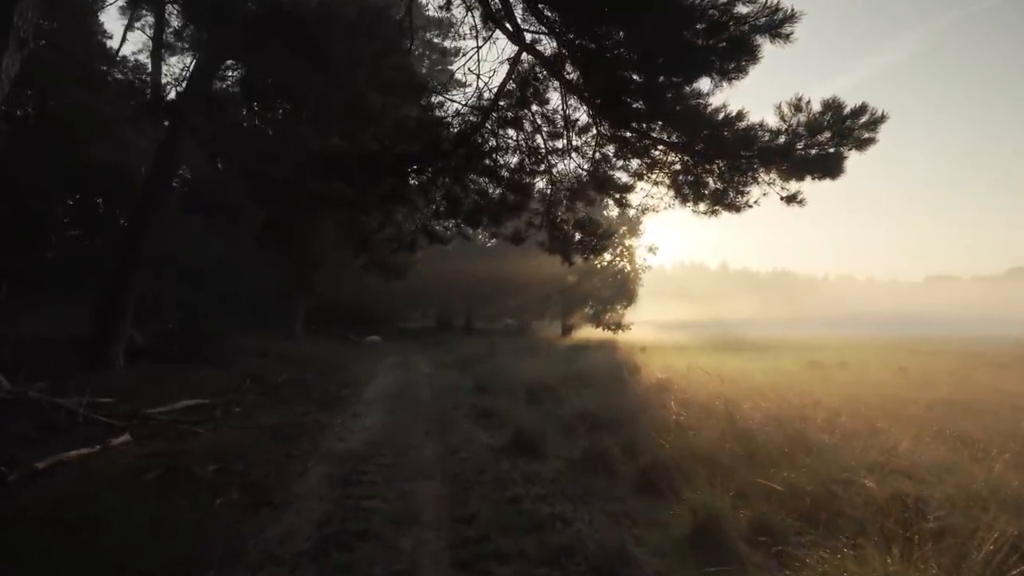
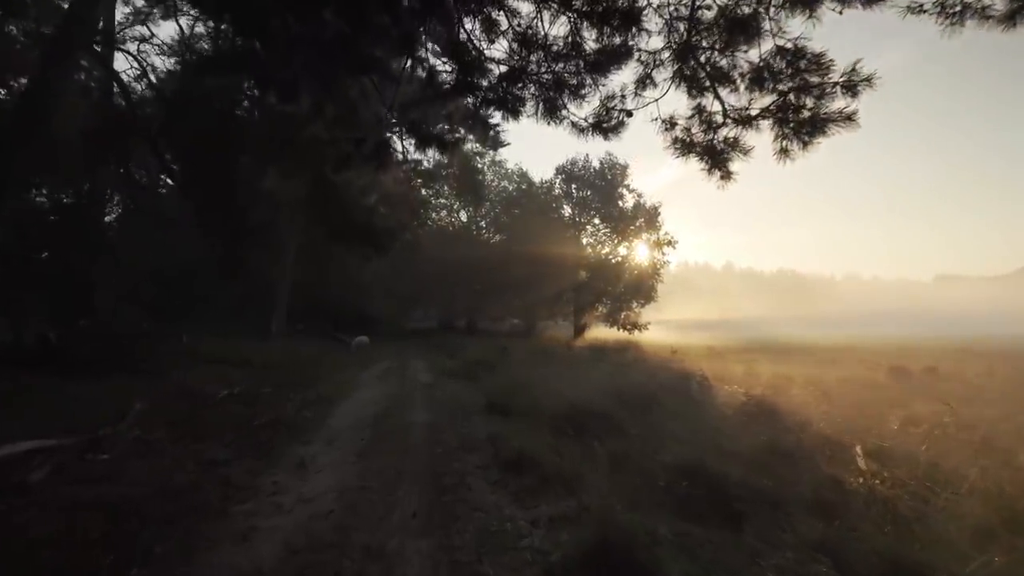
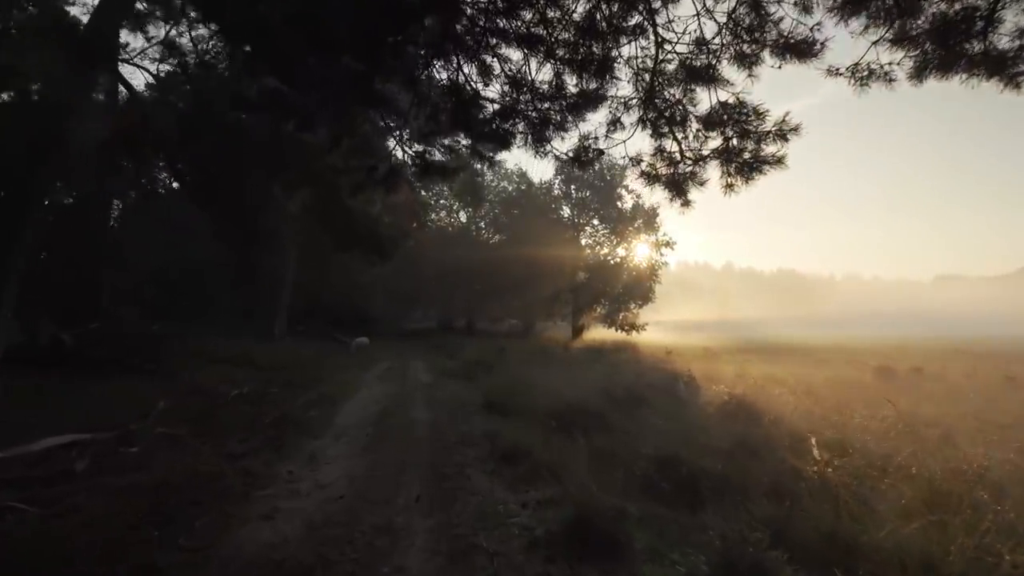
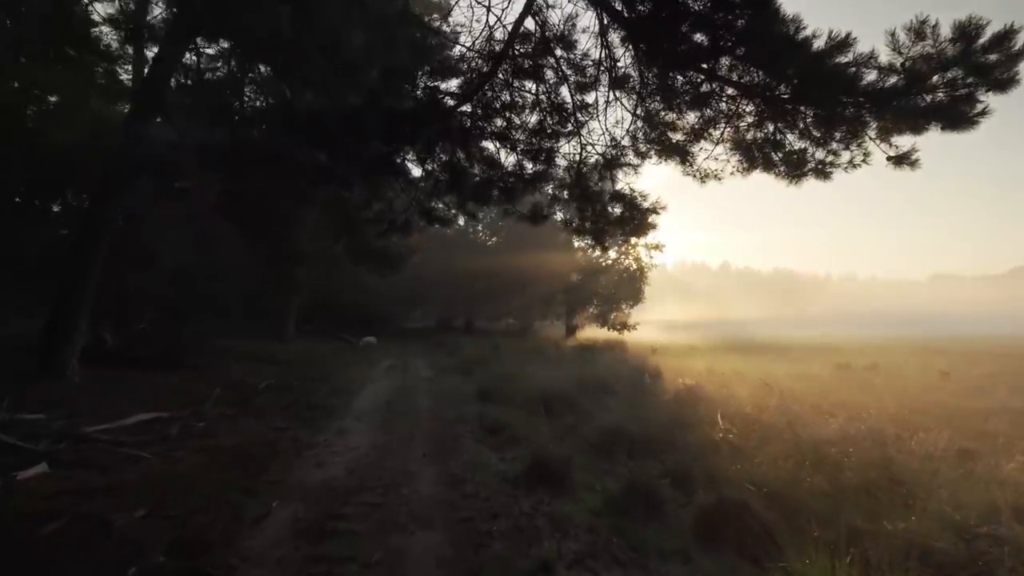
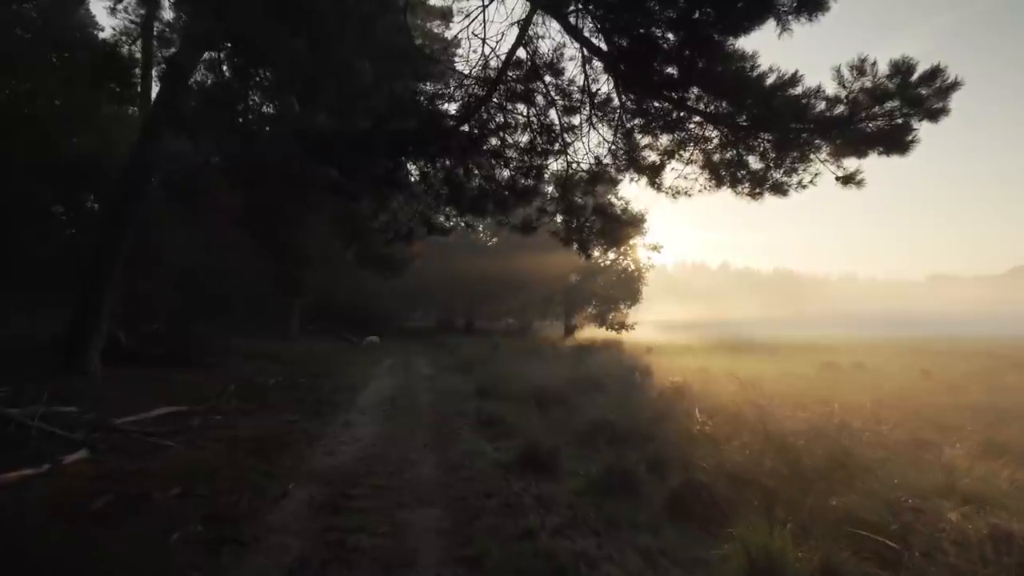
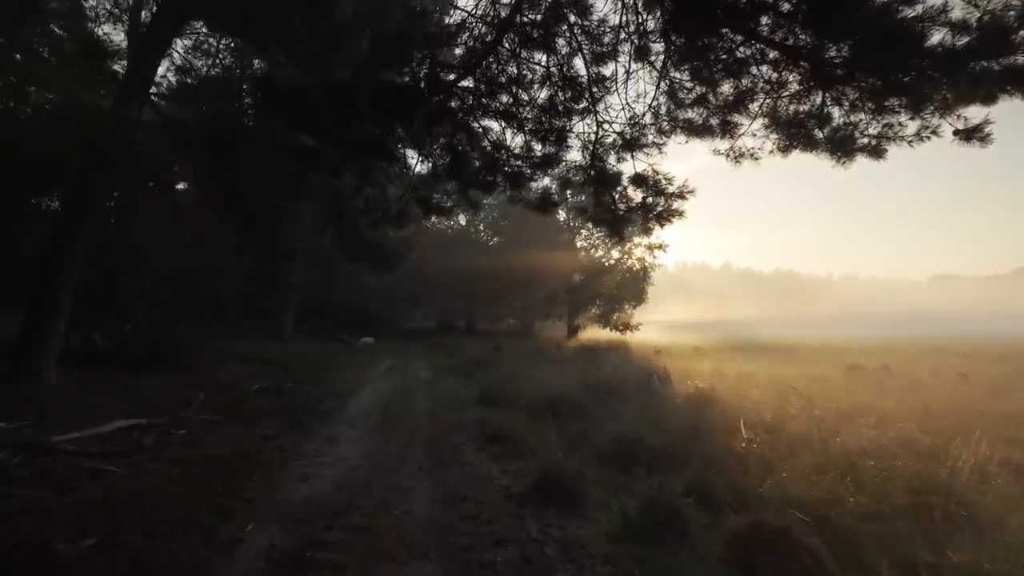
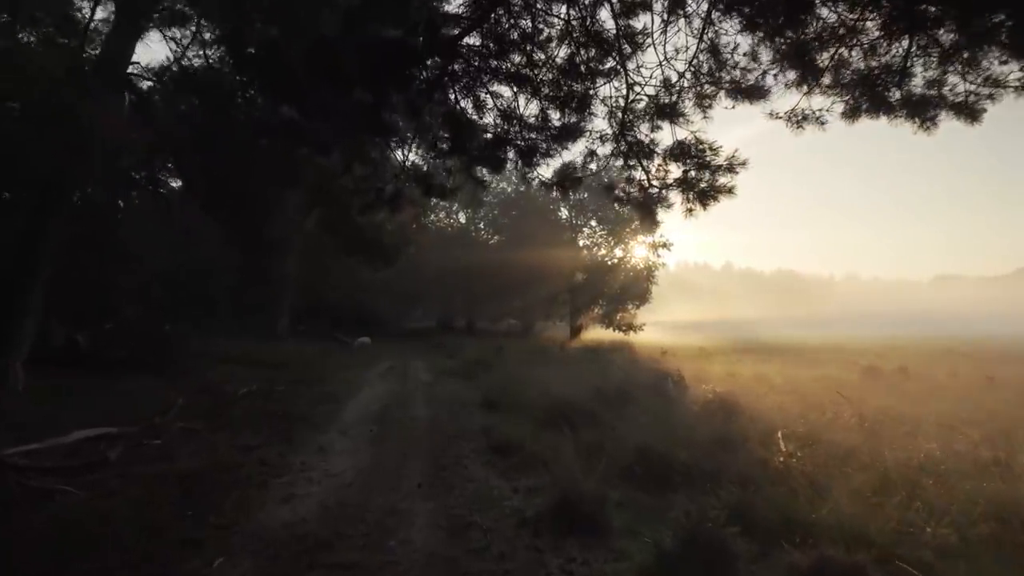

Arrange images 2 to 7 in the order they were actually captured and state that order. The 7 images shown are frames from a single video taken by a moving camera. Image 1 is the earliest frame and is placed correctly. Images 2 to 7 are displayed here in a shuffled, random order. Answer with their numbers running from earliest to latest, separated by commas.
5, 4, 6, 7, 3, 2
